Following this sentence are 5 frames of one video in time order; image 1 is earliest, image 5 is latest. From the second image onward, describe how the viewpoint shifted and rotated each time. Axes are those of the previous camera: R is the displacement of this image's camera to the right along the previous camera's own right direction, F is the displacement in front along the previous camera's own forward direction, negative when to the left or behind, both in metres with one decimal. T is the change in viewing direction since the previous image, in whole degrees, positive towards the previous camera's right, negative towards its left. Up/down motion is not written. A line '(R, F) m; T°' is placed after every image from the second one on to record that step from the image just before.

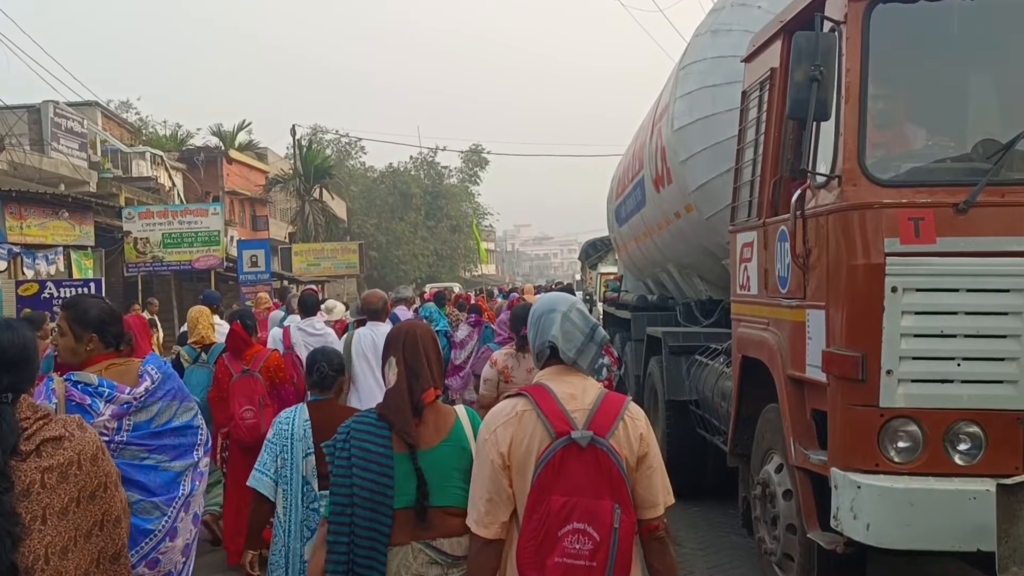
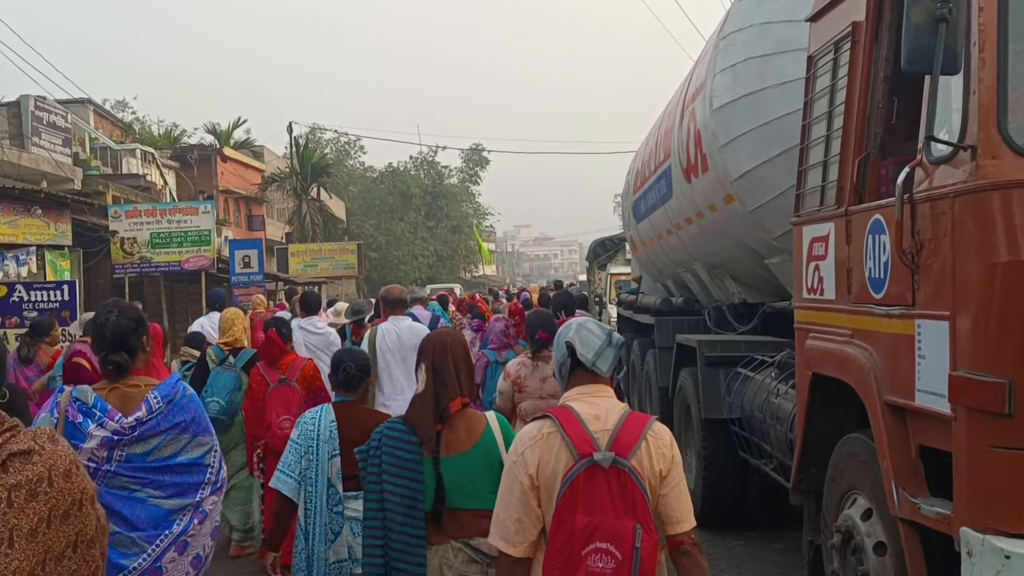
(-0.1, +0.5) m; 0°
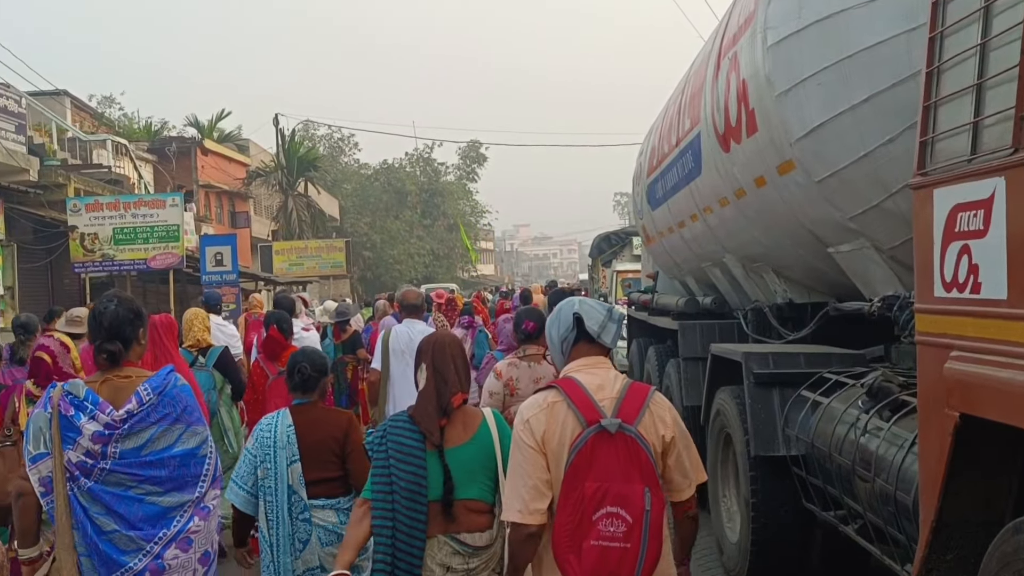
(0.0, +0.9) m; 0°
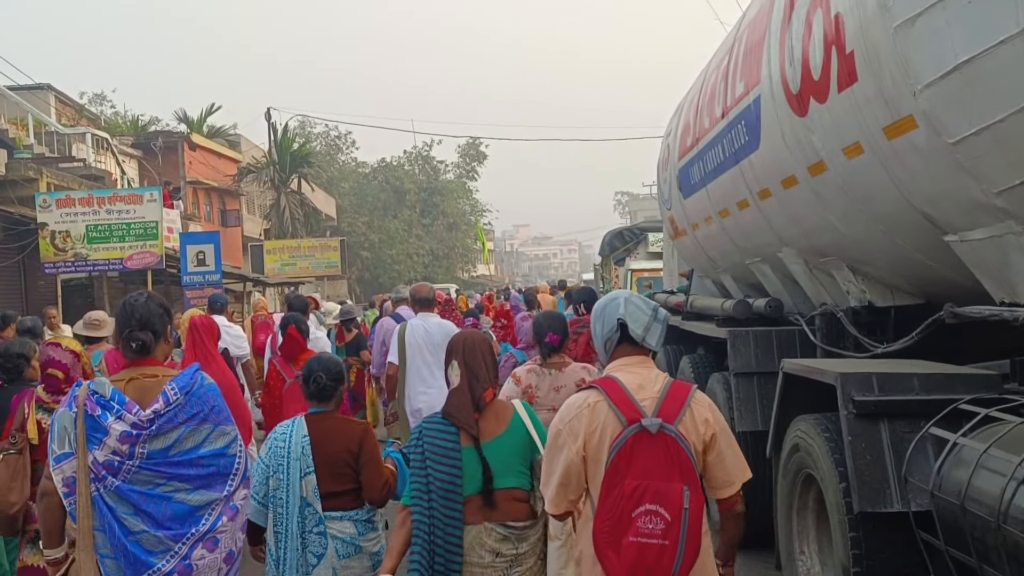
(-0.1, +0.7) m; 0°
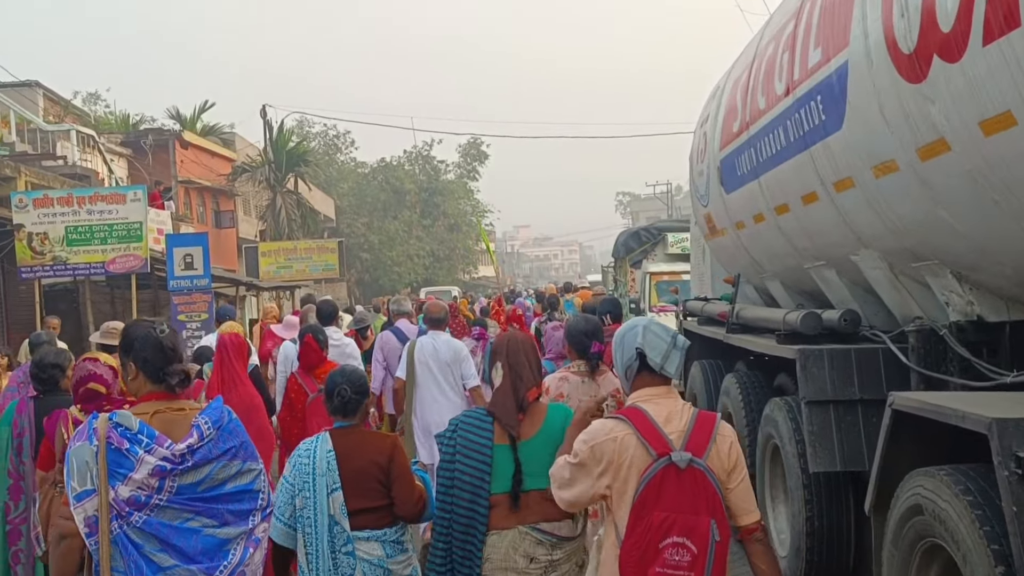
(-0.1, +0.6) m; 0°
